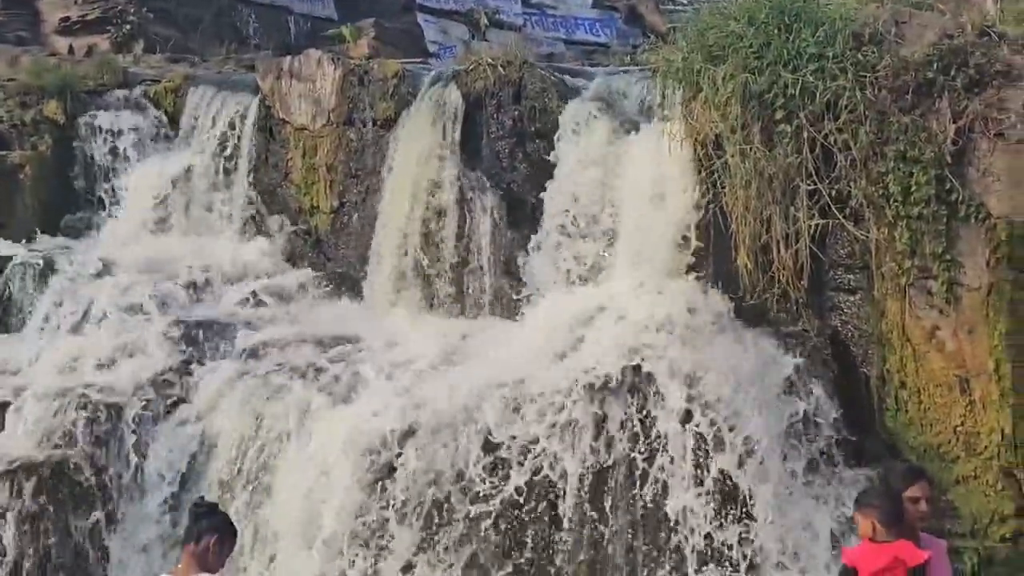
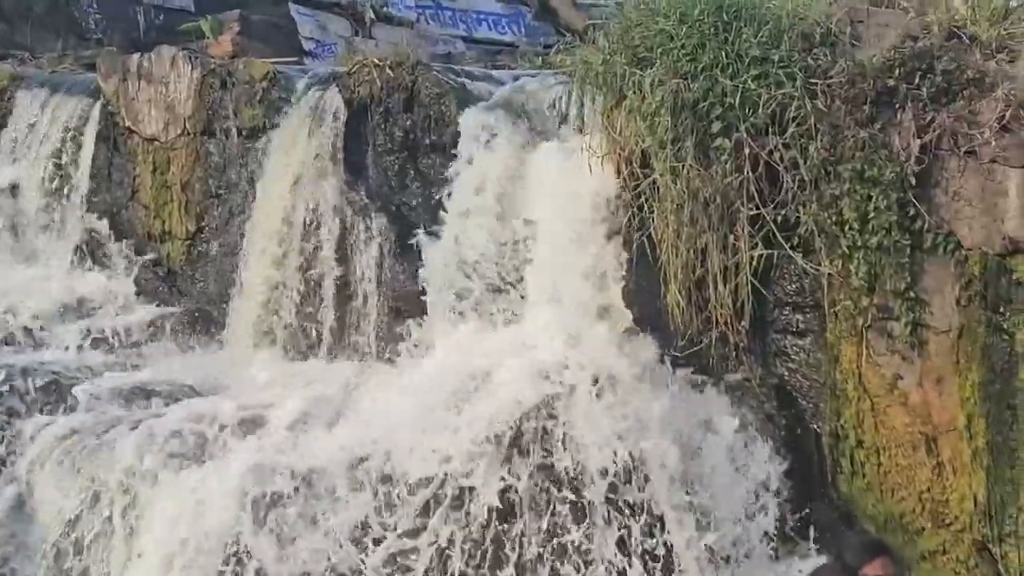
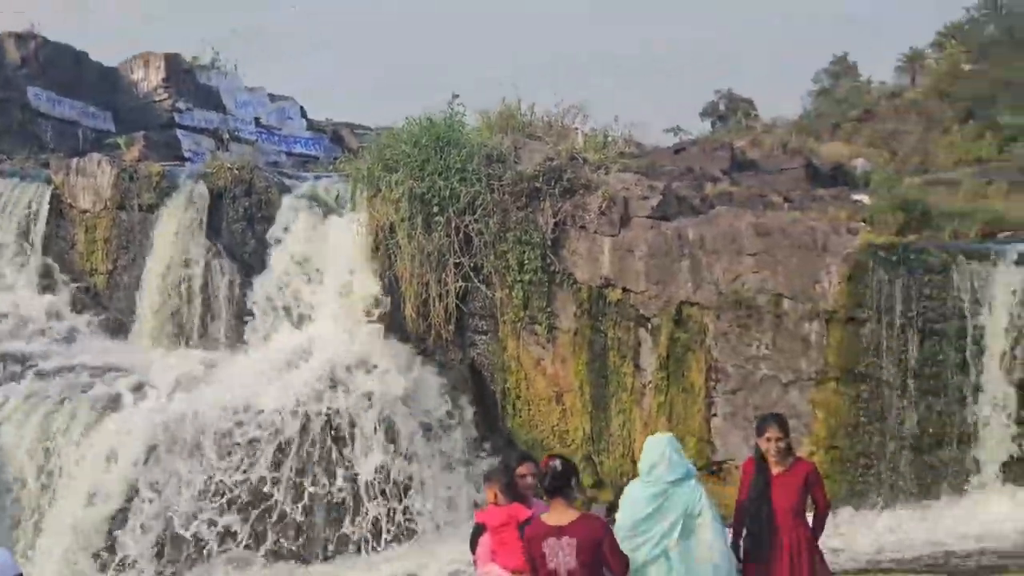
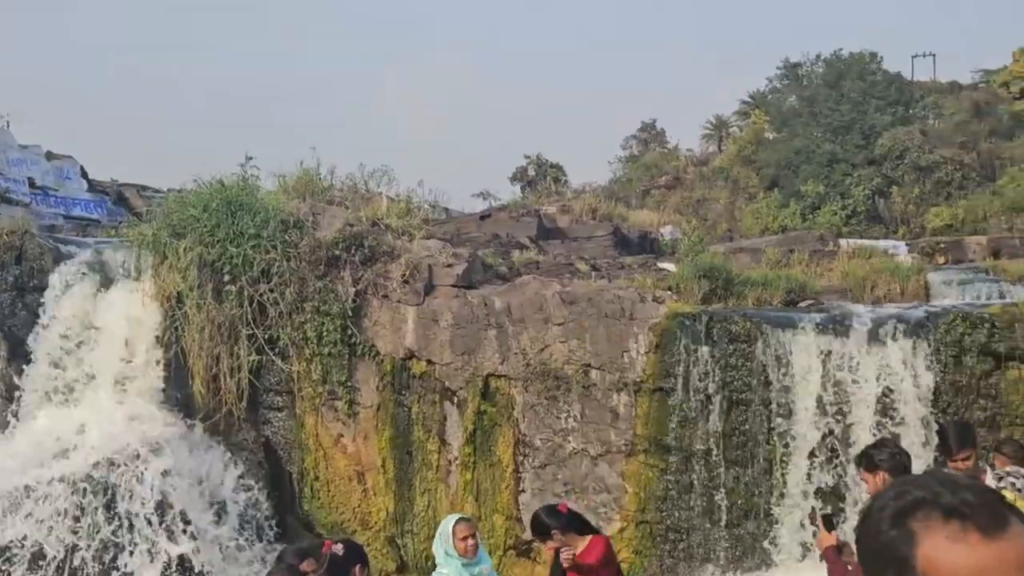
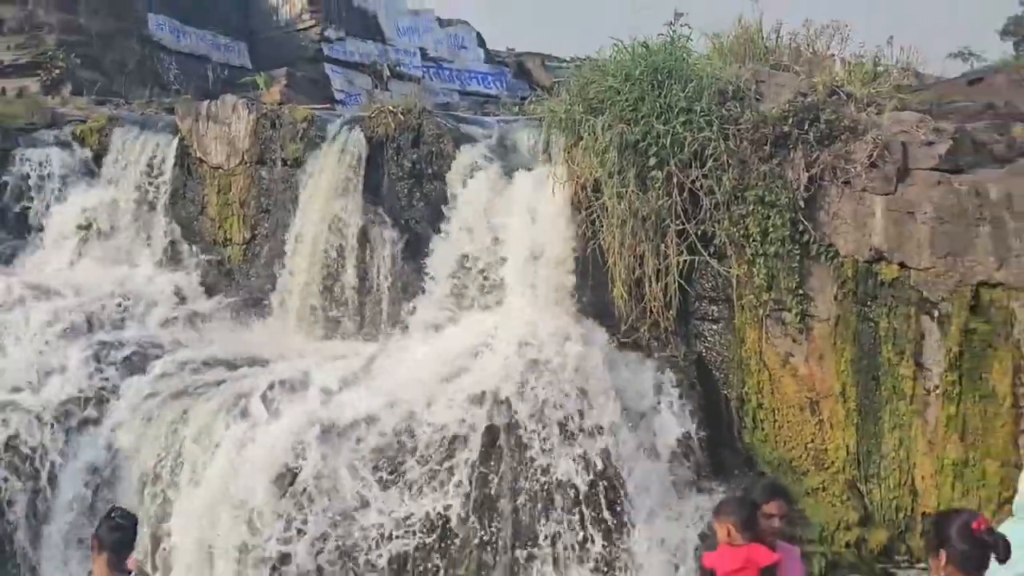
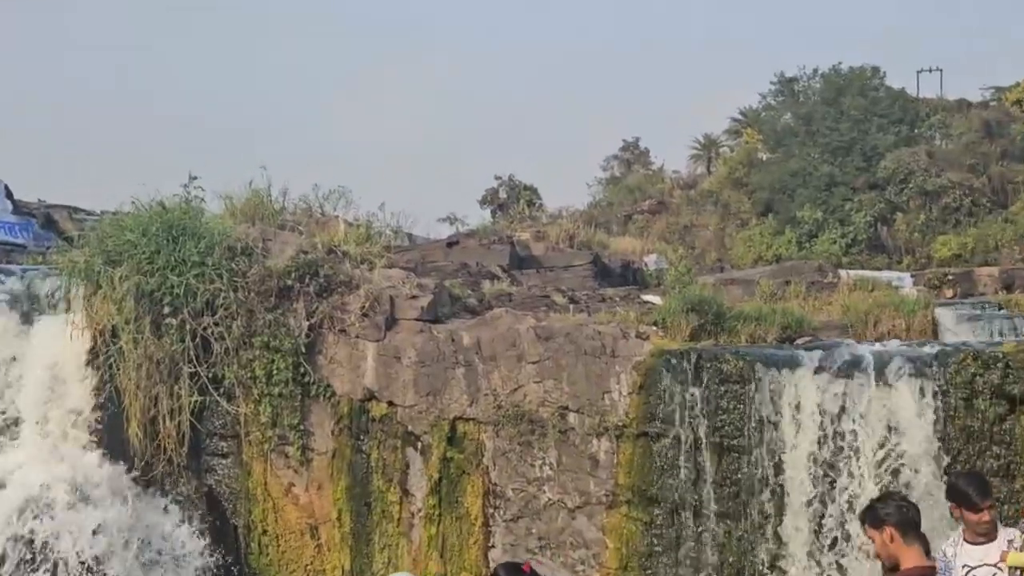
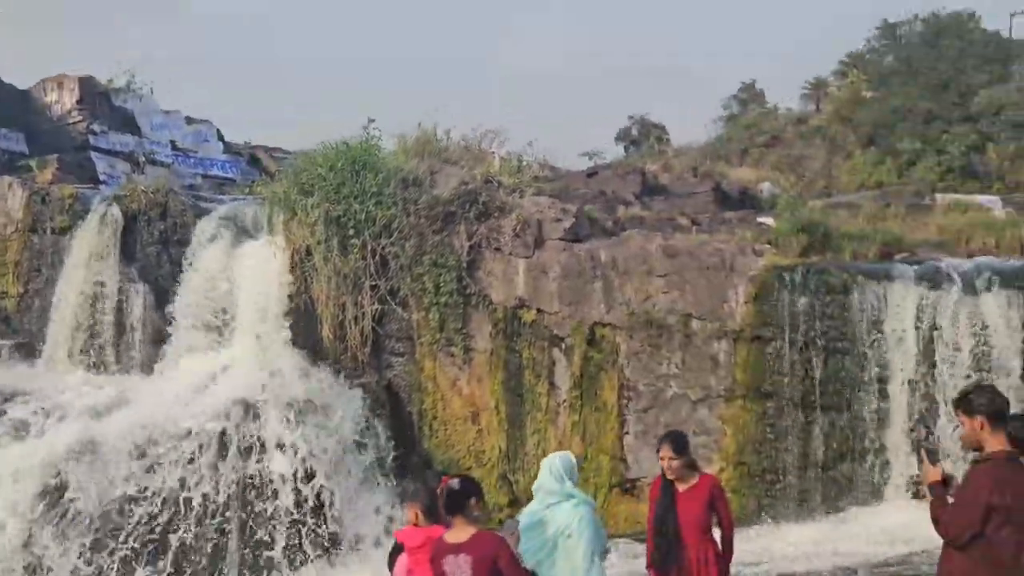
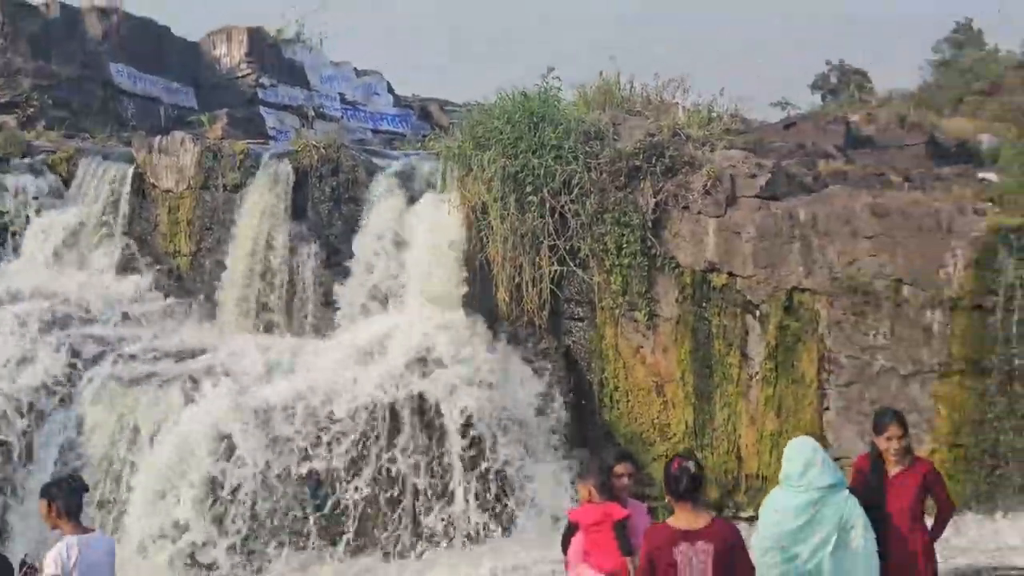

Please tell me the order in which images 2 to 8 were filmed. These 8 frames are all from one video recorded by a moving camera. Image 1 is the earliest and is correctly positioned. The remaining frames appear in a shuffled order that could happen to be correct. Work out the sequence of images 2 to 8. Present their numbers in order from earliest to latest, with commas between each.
2, 5, 8, 3, 7, 4, 6
